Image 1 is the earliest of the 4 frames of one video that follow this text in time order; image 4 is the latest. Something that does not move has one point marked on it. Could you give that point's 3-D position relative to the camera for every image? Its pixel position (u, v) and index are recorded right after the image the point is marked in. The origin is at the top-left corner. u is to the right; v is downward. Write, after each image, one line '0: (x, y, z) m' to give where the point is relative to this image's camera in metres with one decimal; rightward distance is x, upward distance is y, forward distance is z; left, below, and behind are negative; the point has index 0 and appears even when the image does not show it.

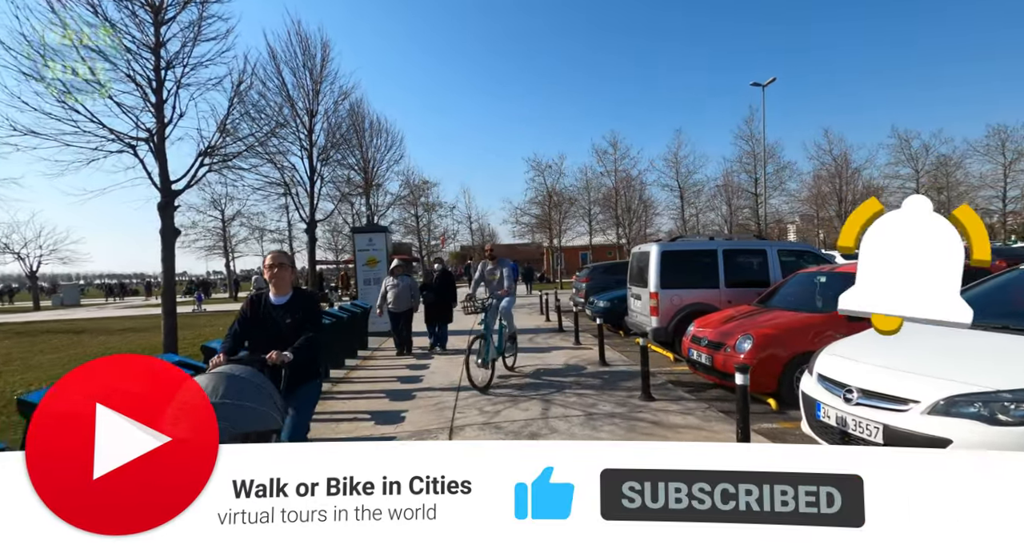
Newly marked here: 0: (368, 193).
0: (-4.3, +2.4, +15.6) m
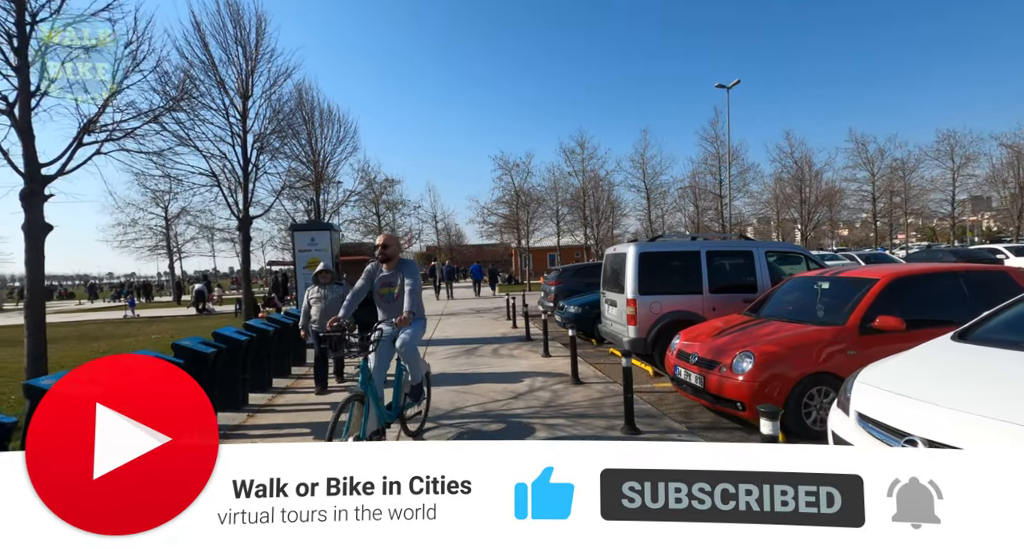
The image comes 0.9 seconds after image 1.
0: (-5.4, +2.3, +14.4) m
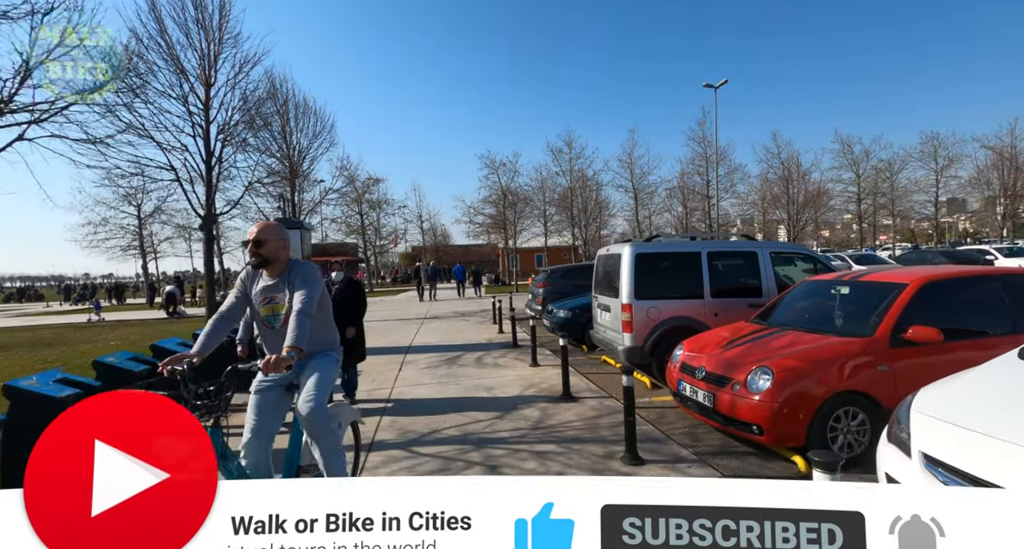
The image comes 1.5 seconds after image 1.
0: (-5.7, +2.3, +13.7) m
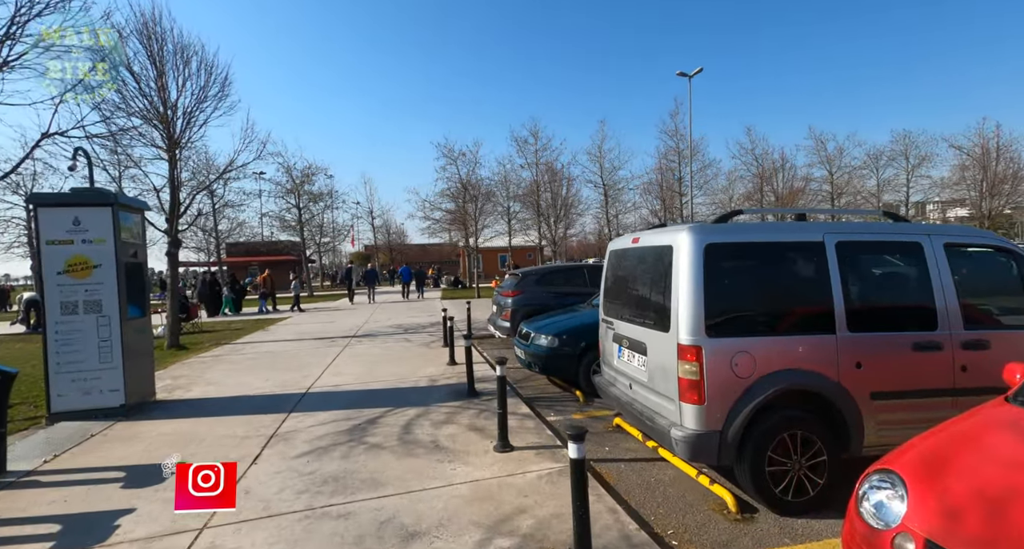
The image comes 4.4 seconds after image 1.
0: (-6.6, +2.2, +10.2) m
